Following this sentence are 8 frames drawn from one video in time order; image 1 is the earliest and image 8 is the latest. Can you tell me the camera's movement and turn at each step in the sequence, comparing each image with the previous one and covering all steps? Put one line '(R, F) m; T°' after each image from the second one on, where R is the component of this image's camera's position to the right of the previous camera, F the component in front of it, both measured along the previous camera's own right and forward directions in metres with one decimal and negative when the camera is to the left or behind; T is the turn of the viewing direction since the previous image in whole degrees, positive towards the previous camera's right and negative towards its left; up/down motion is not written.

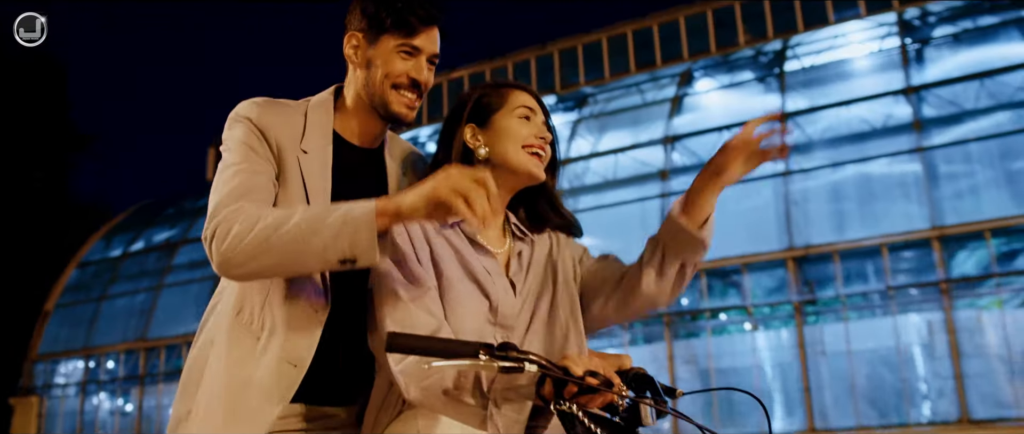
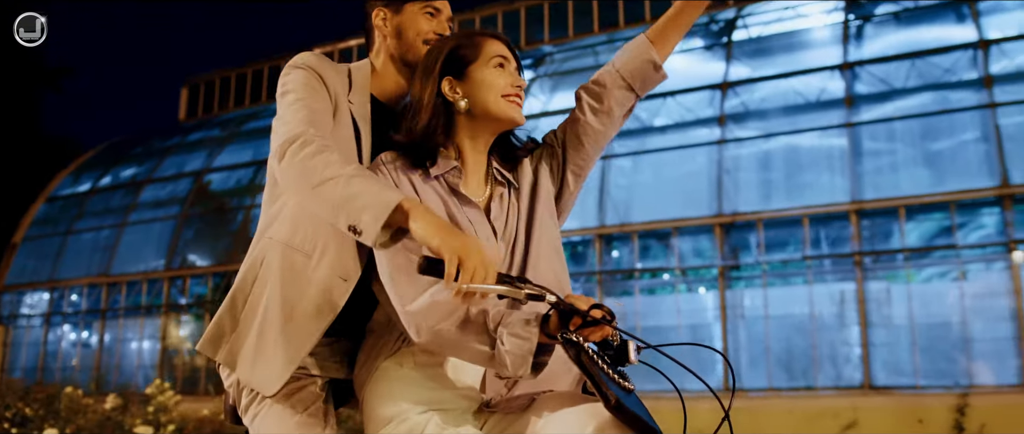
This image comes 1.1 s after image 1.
(-0.4, -0.2) m; +5°
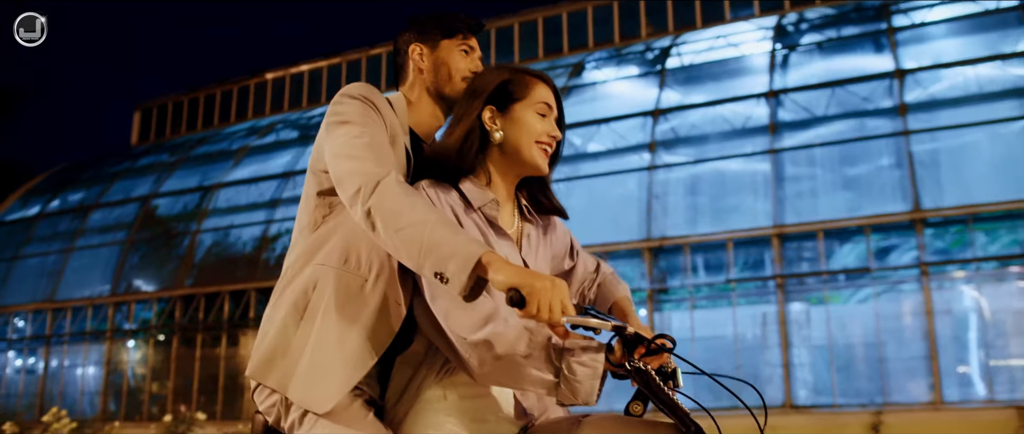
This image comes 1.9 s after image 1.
(-0.3, -0.1) m; +5°
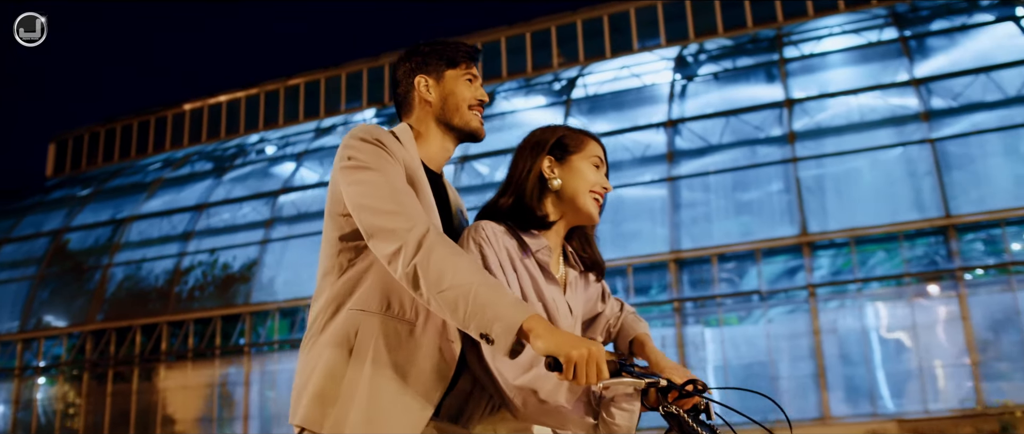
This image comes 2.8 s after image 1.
(-0.3, -0.1) m; +6°
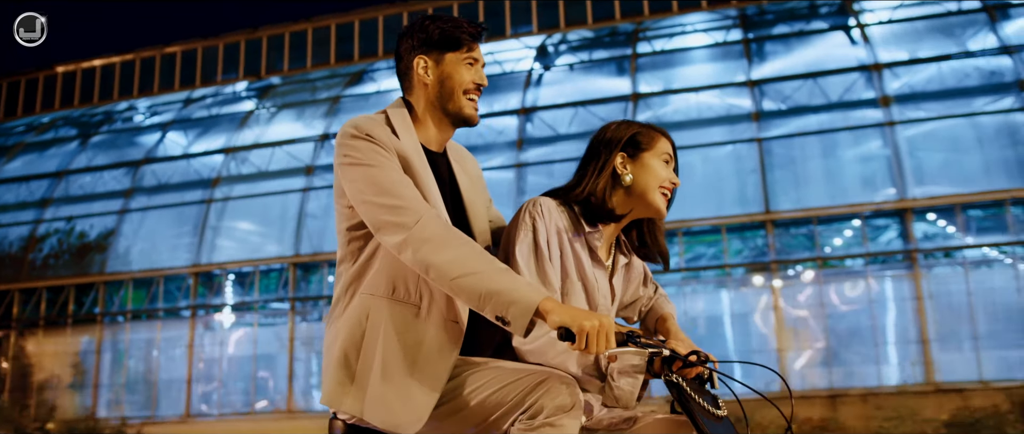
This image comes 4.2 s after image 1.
(-0.5, -0.1) m; +9°
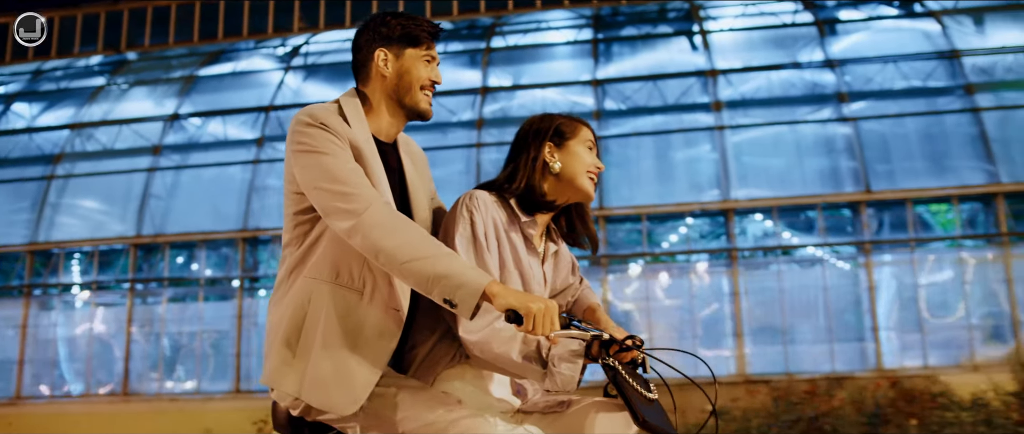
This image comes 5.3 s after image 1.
(+0.4, -0.1) m; -5°
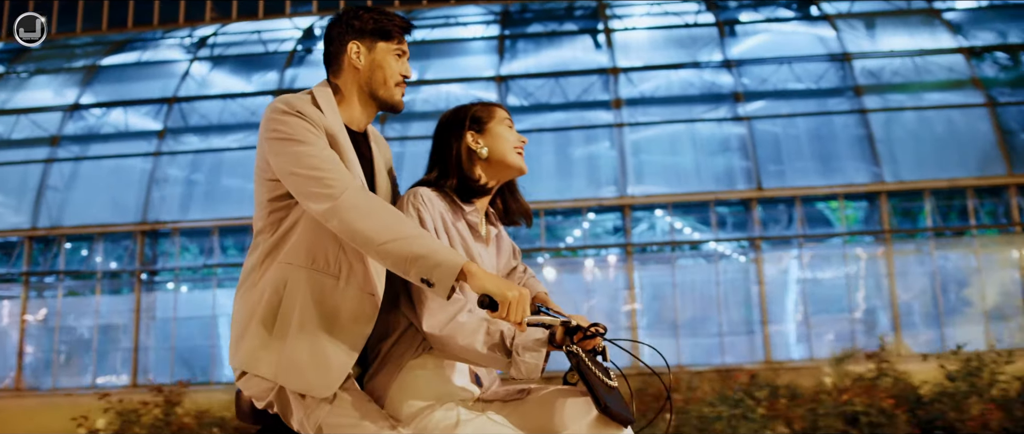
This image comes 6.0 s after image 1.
(-0.2, 0.0) m; +5°
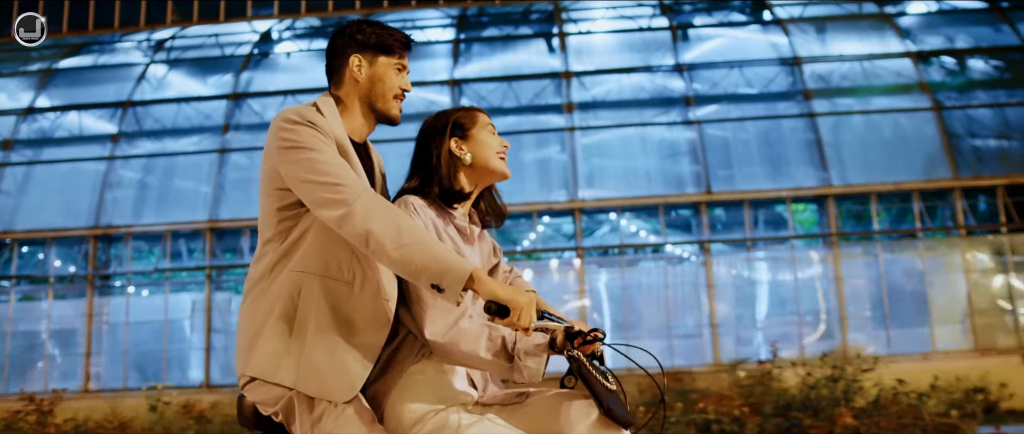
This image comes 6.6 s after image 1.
(-0.1, 0.0) m; +3°
